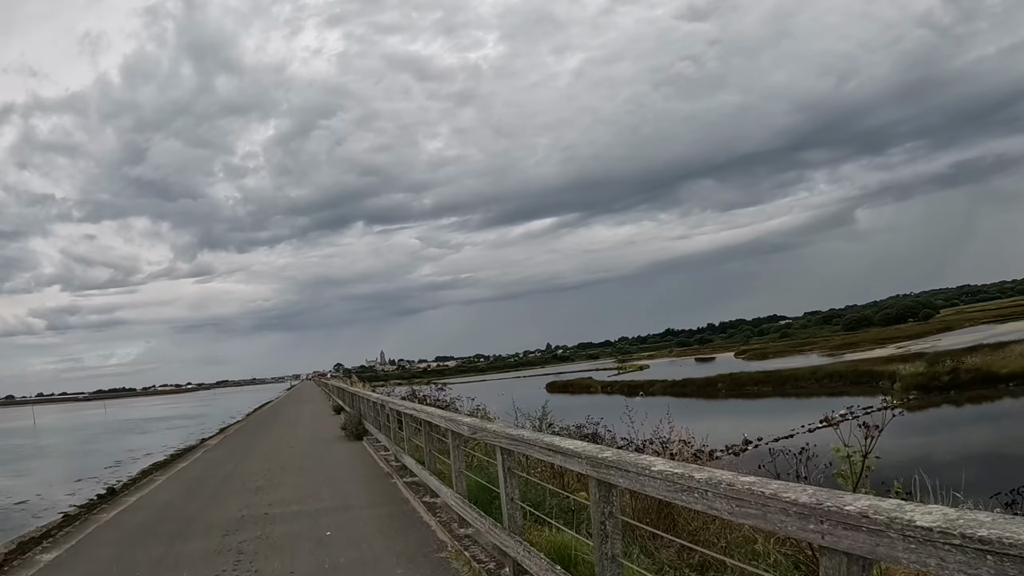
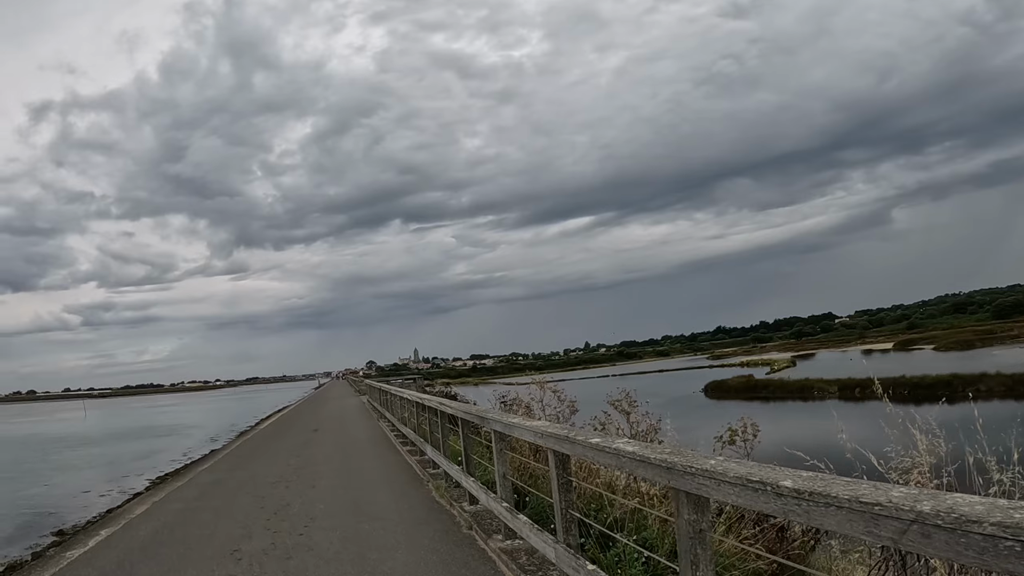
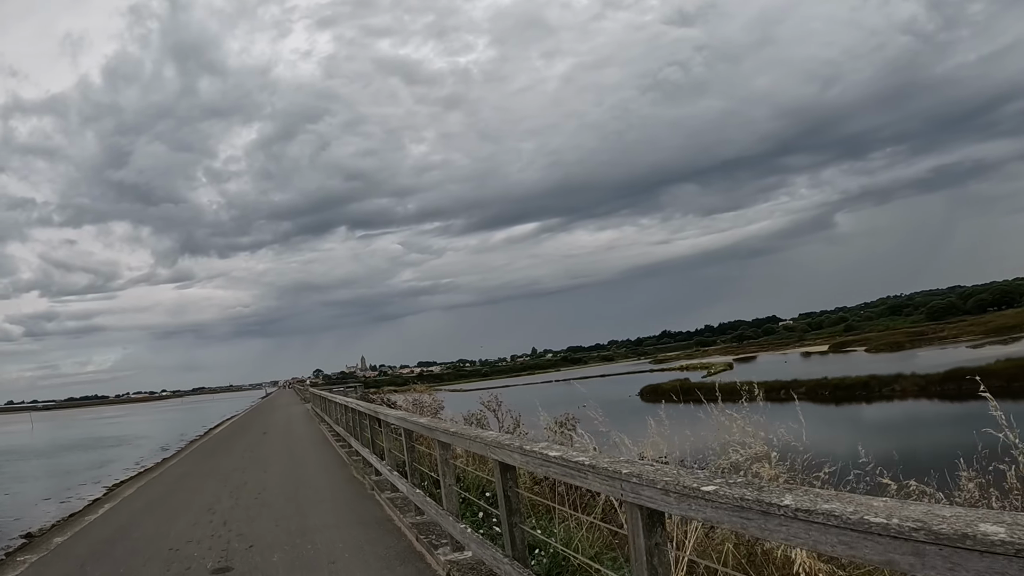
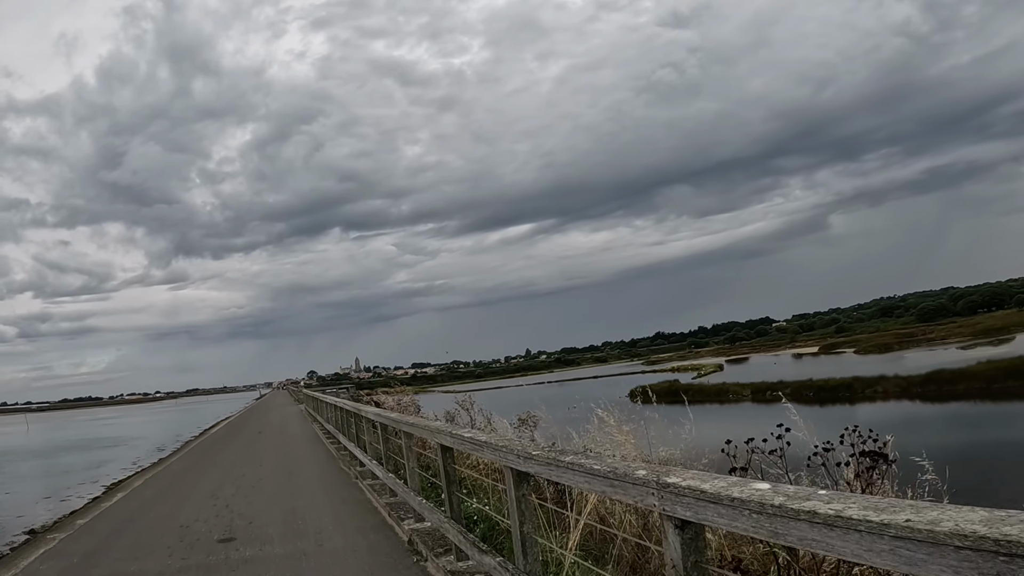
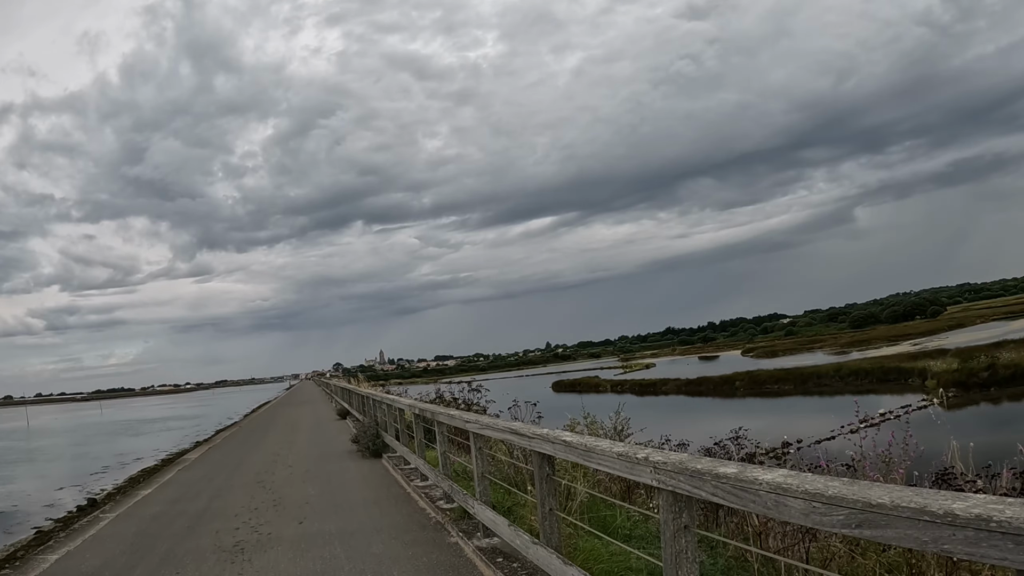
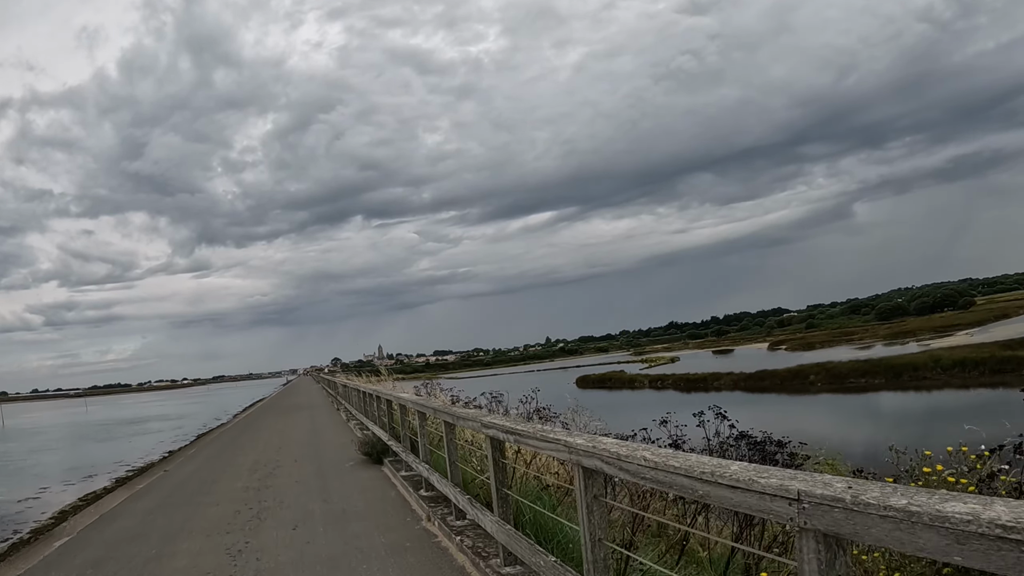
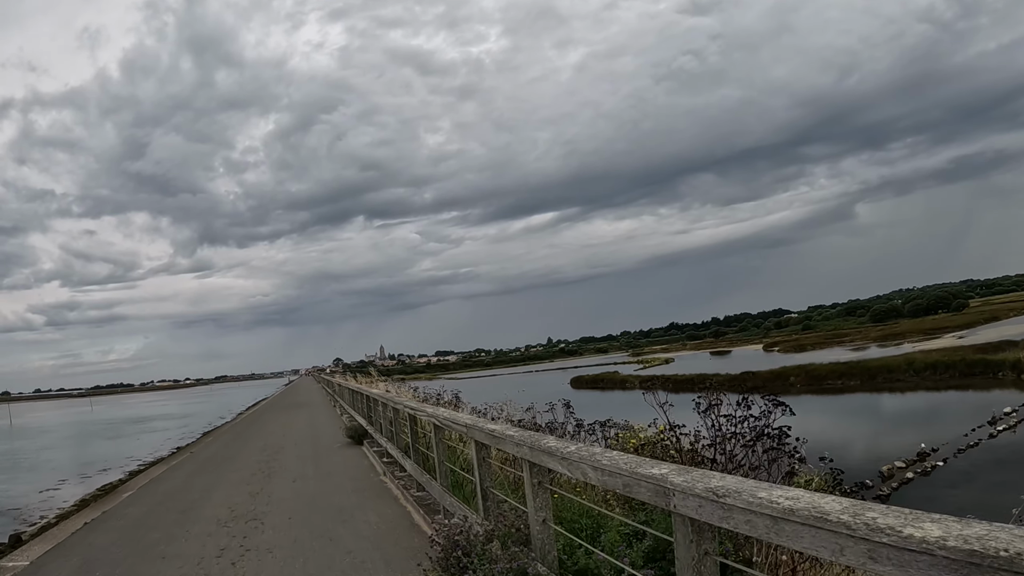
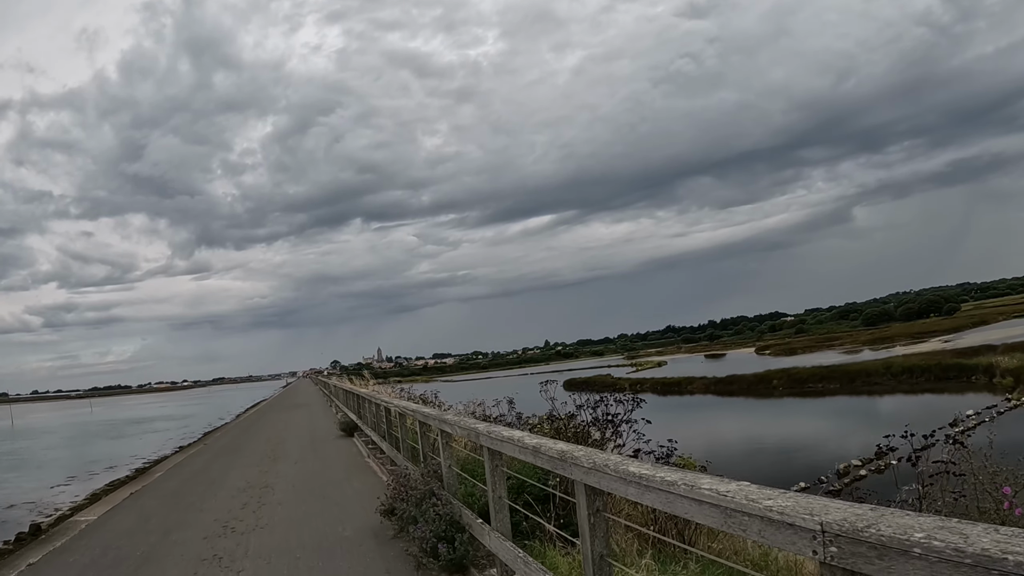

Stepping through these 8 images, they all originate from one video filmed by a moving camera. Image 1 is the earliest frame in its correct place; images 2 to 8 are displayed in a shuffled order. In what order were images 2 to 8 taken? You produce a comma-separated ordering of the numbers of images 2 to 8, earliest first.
5, 8, 7, 6, 4, 3, 2
